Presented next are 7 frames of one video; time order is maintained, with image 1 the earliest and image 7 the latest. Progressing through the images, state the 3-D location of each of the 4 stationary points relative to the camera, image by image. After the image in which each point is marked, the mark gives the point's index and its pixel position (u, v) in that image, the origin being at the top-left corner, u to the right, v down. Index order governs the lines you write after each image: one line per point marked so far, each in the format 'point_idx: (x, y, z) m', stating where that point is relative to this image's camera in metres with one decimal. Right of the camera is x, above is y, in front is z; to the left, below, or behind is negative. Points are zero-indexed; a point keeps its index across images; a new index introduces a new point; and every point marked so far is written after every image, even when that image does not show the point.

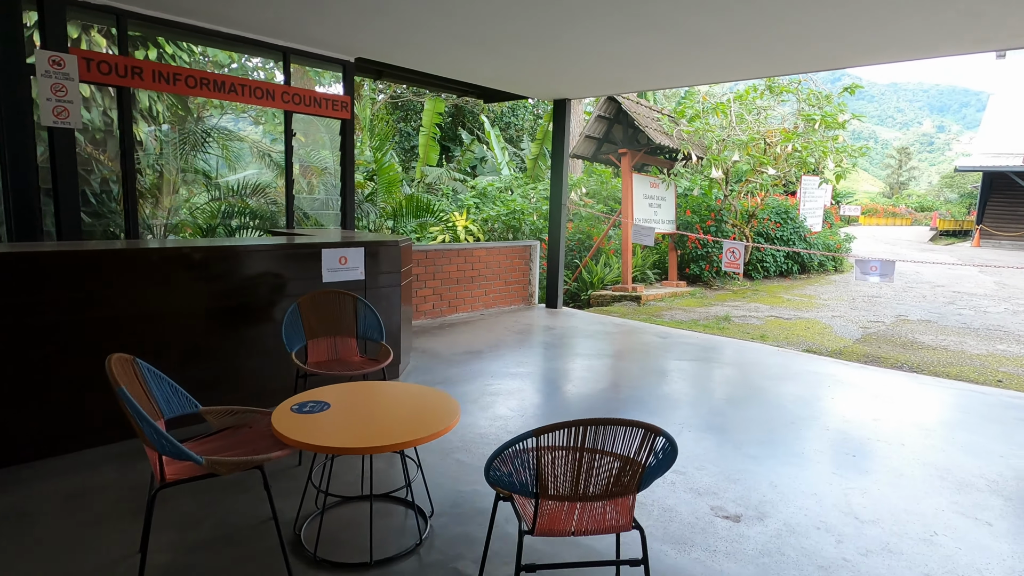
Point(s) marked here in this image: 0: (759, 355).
0: (+2.1, -0.6, +4.9) m
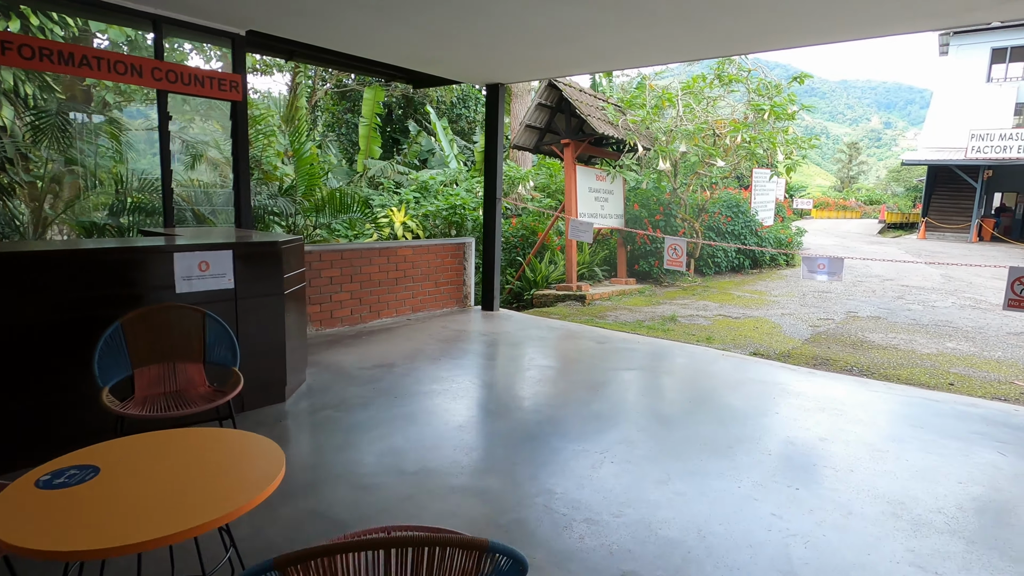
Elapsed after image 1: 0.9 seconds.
0: (+1.5, -0.6, +4.6) m
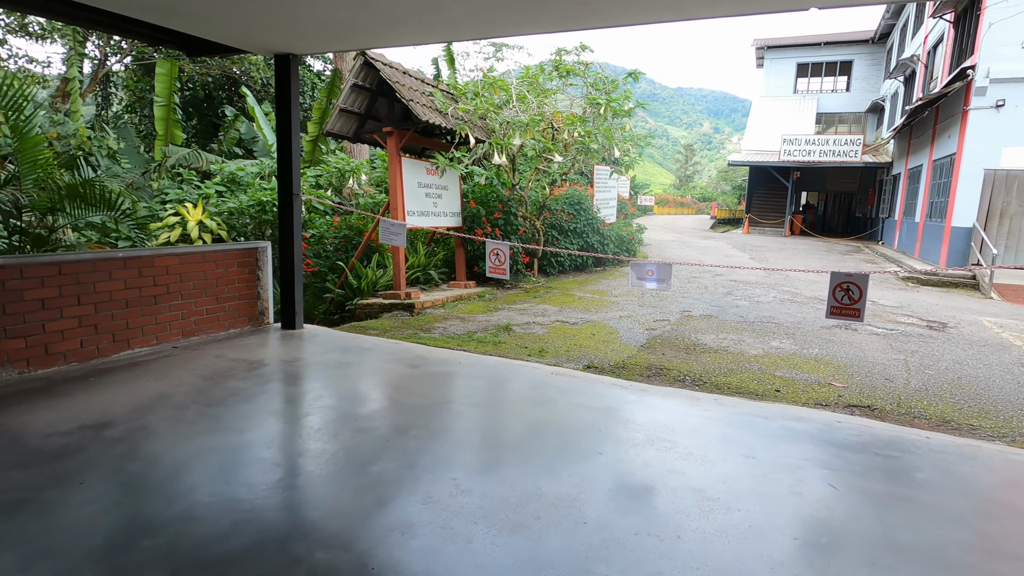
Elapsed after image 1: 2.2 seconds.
0: (+0.1, -0.7, +4.0) m
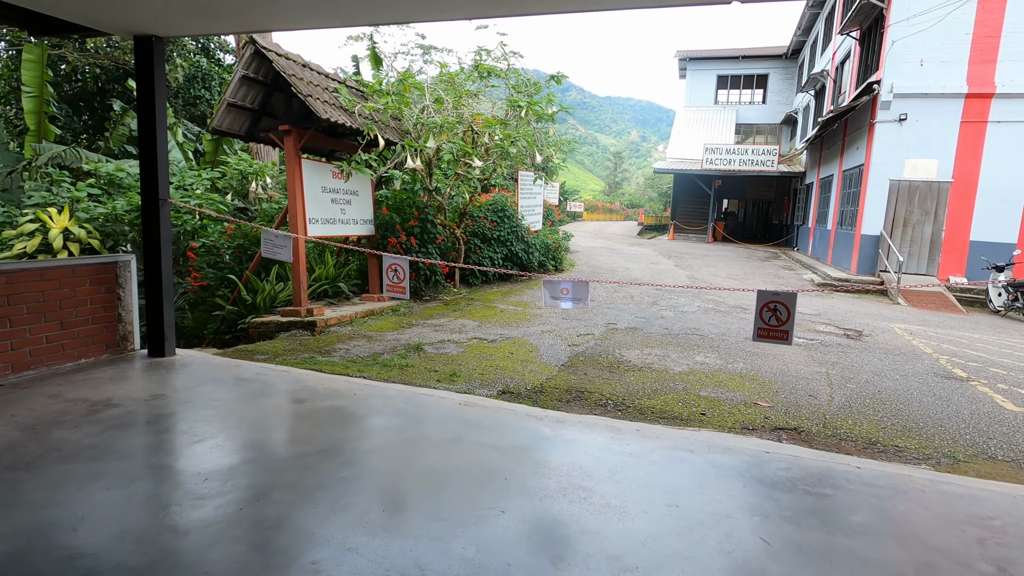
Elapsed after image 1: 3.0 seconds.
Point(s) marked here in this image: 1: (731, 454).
0: (-0.5, -0.8, +3.5) m
1: (+1.2, -0.9, +3.1) m
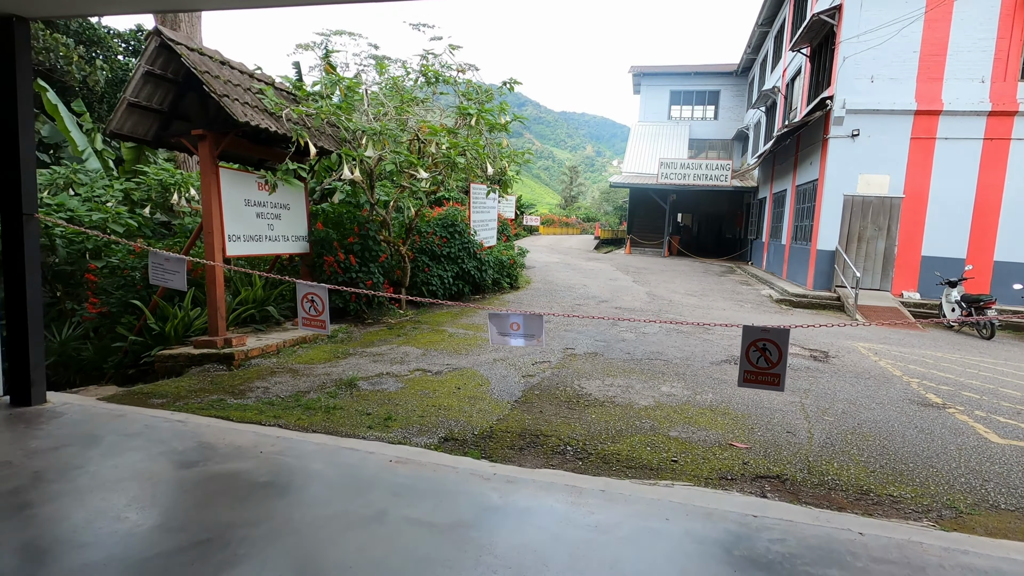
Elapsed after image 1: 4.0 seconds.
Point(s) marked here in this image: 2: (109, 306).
0: (-0.8, -1.0, +2.9) m
1: (+0.9, -1.1, +2.6) m
2: (-3.8, -0.2, +5.5) m
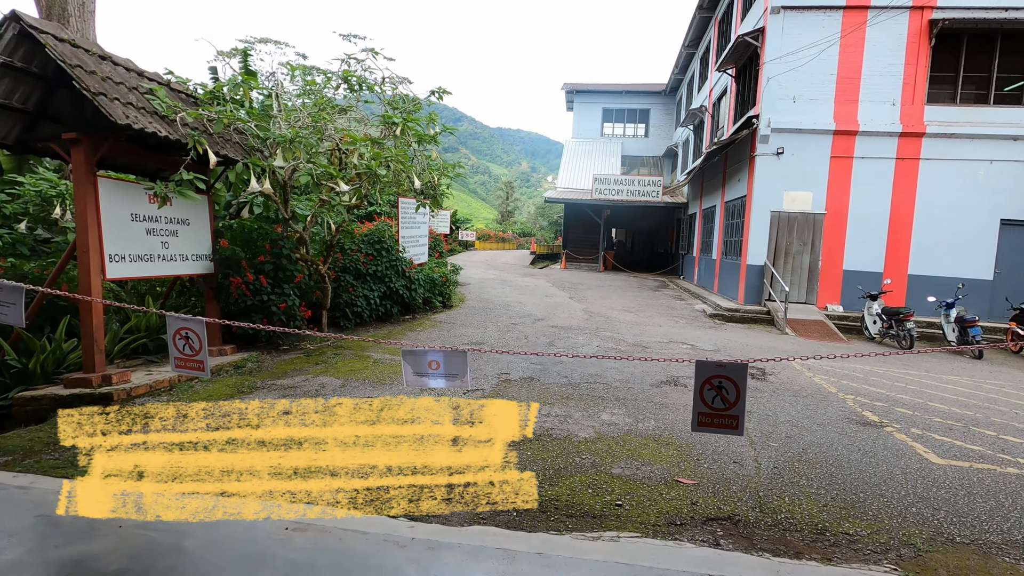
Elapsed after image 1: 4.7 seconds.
0: (-1.1, -1.1, +2.3) m
1: (+0.6, -1.2, +2.3) m
2: (-4.4, -0.4, +4.6) m
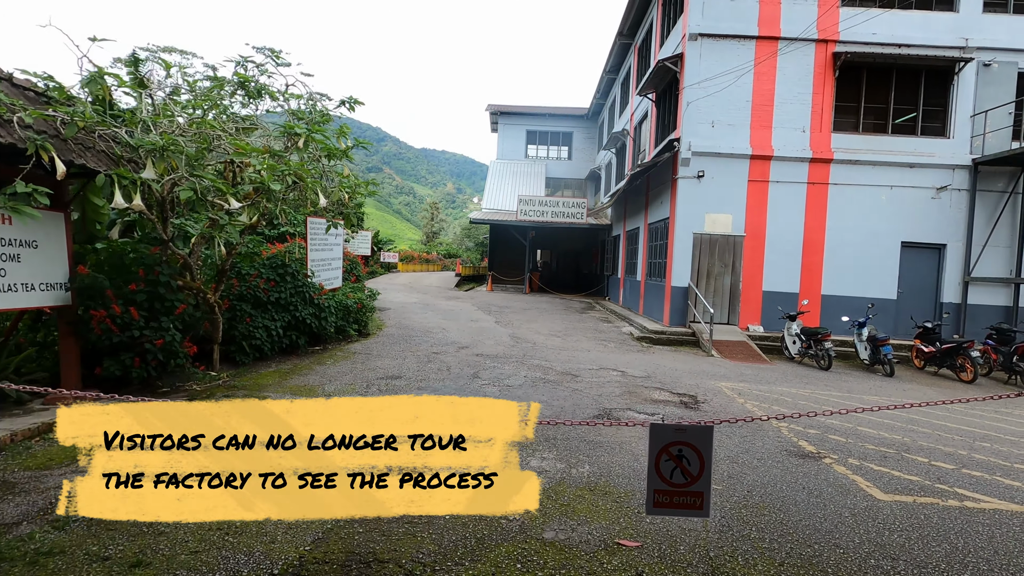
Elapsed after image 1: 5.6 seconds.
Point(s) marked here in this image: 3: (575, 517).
0: (-1.4, -1.2, +1.6) m
1: (+0.3, -1.3, +1.8) m
2: (-5.0, -0.7, +3.5) m
3: (+0.4, -1.3, +3.3) m
